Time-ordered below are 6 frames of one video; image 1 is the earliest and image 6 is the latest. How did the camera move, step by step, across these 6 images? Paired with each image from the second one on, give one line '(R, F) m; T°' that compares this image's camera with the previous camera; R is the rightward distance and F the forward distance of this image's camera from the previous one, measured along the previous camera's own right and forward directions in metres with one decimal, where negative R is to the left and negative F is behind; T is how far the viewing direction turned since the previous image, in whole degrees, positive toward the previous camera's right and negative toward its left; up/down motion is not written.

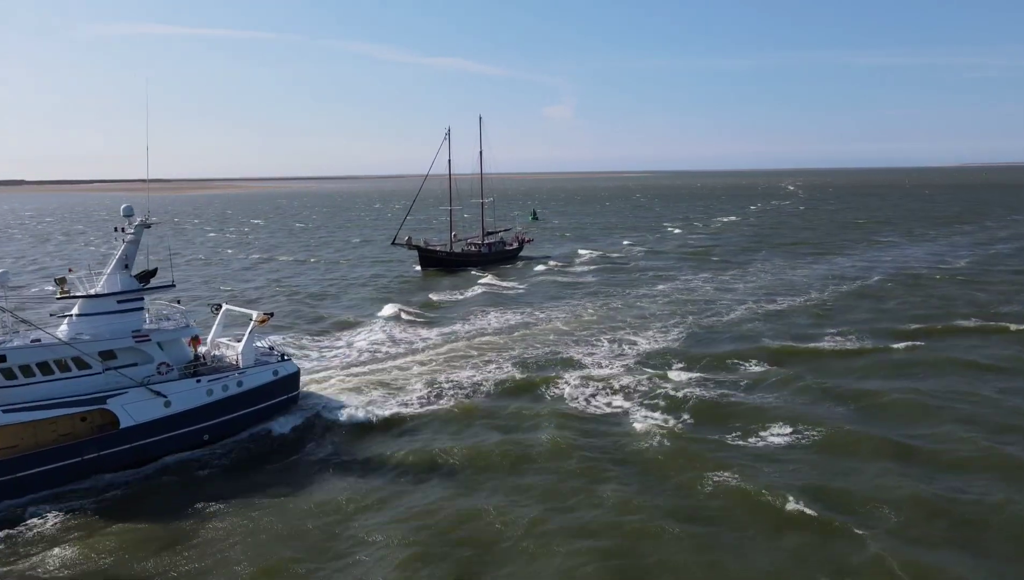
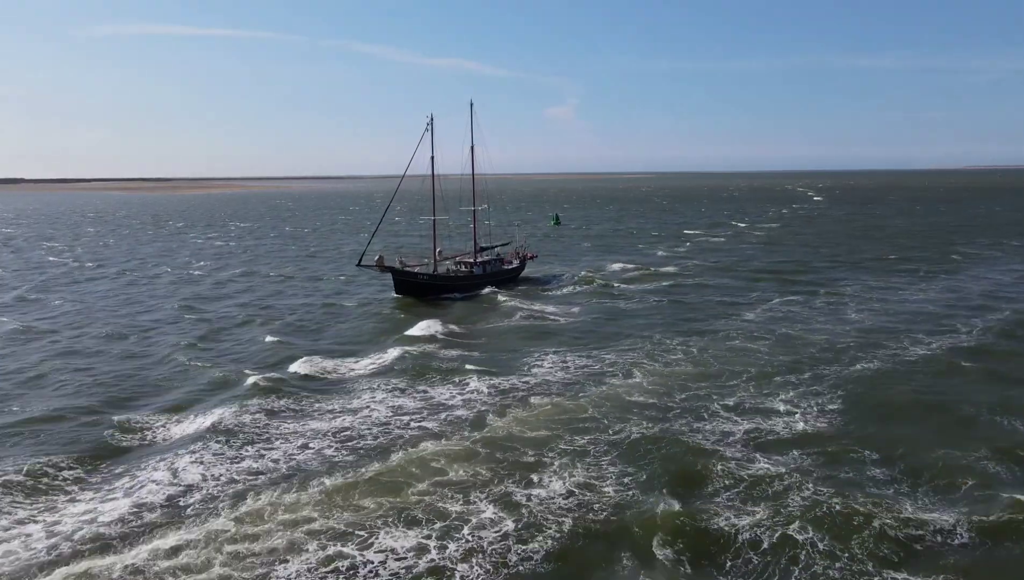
(-3.4, +12.0) m; +2°
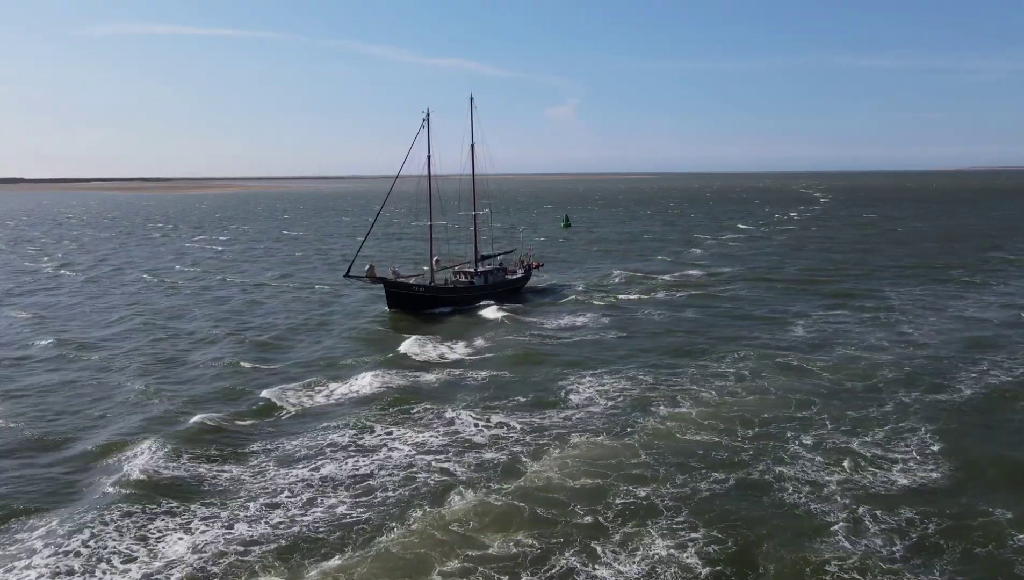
(-1.2, +4.1) m; 0°
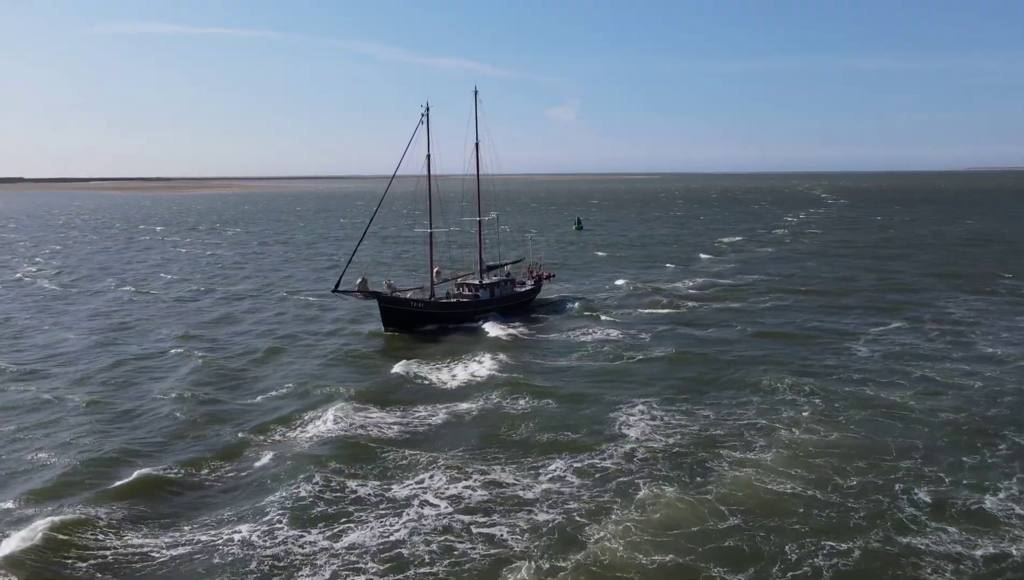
(-1.4, +4.0) m; 0°
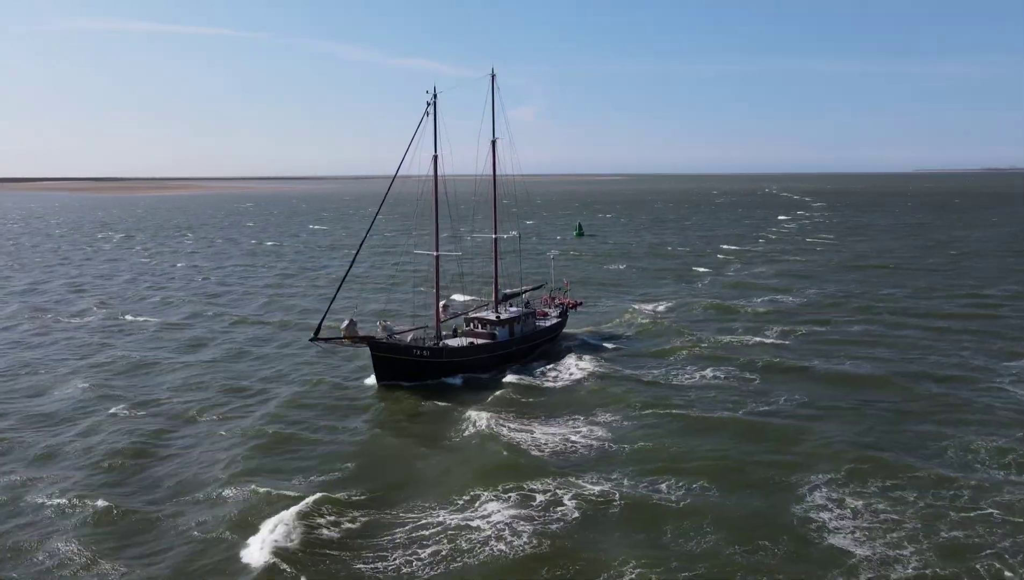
(-4.6, +7.2) m; +4°
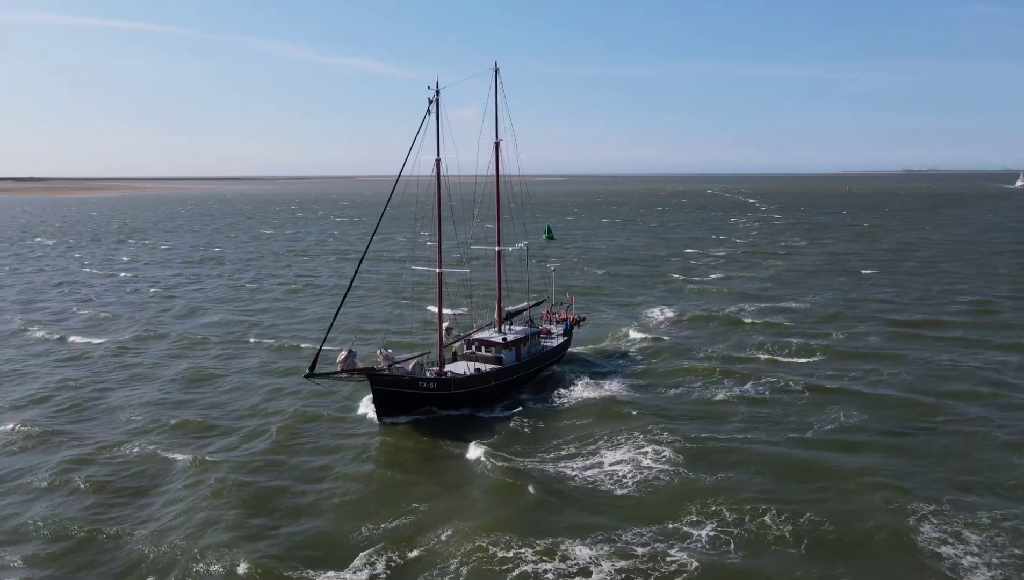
(-3.6, +2.1) m; +5°
